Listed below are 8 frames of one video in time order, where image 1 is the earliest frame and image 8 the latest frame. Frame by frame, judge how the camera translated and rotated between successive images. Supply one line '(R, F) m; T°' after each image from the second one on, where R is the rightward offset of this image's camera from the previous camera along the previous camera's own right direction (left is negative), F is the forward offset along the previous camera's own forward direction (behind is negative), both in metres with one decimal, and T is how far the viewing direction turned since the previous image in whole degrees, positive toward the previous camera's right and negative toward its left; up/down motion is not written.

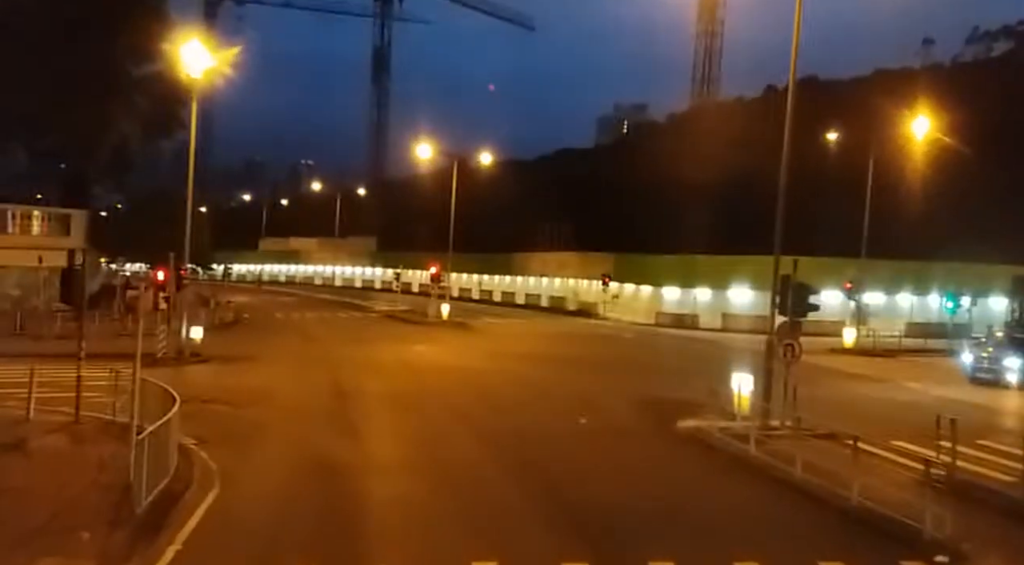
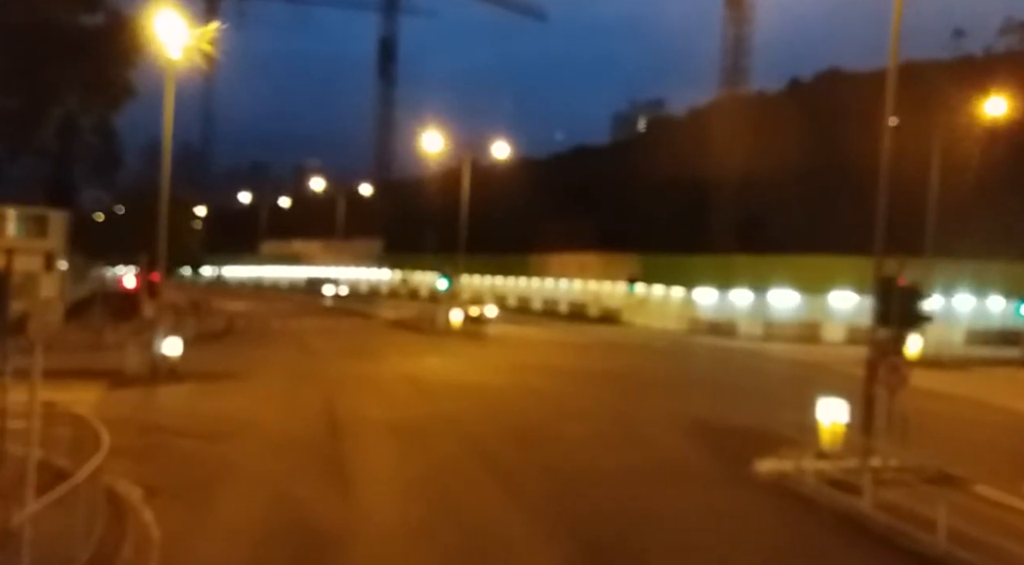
(-0.4, +3.7) m; 0°
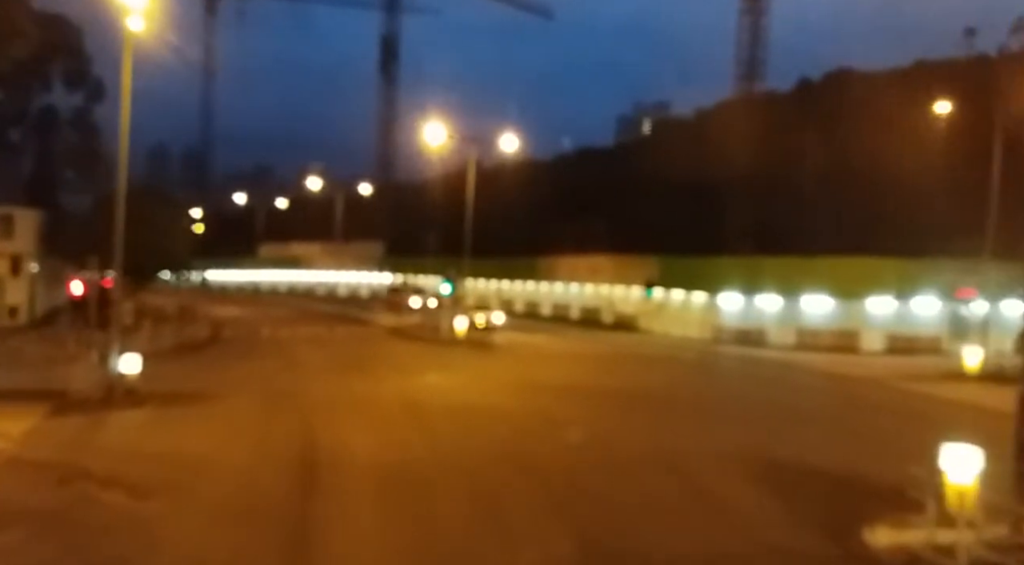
(-0.2, +3.6) m; 0°
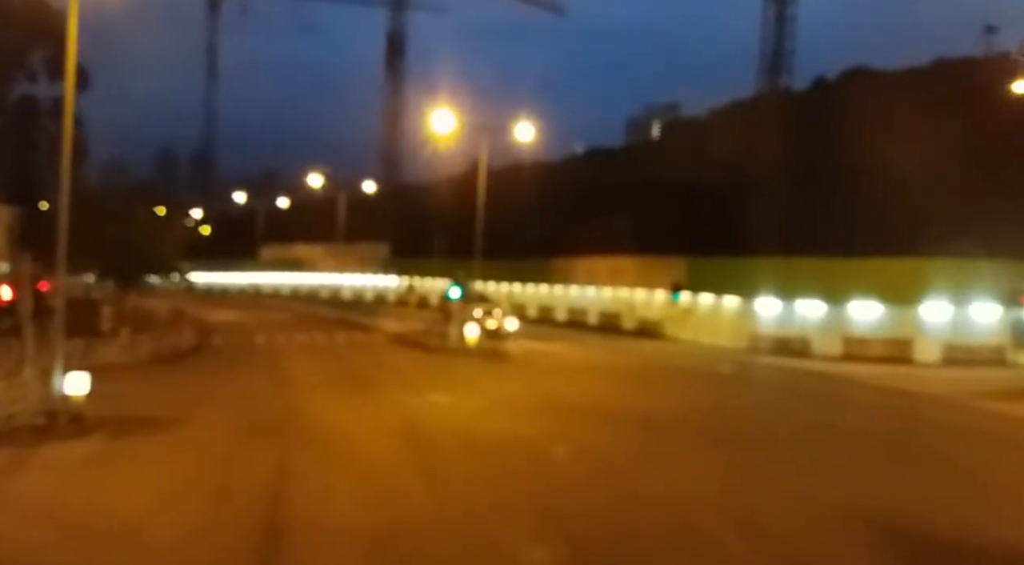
(-0.3, +3.8) m; 0°
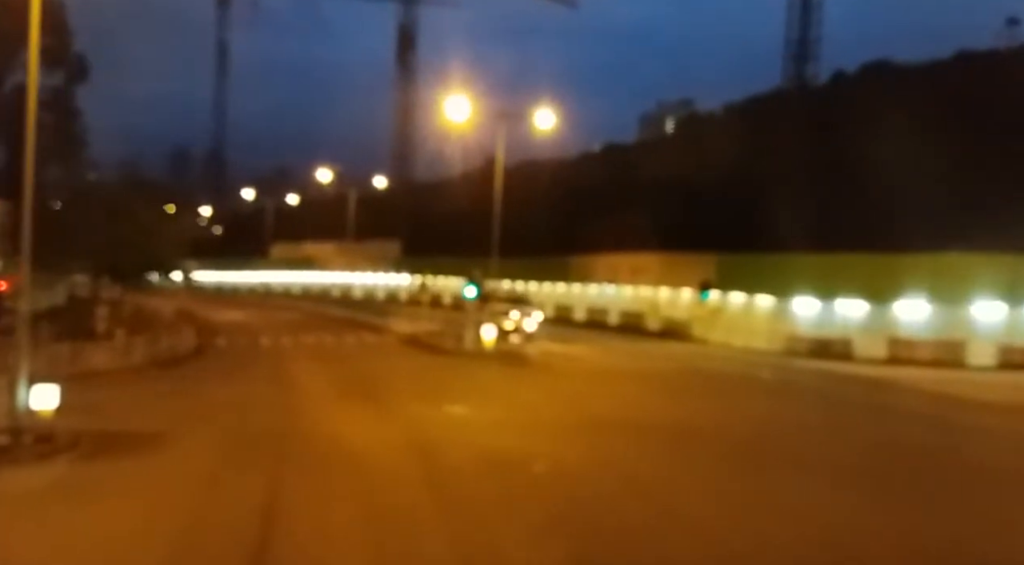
(-0.3, +2.4) m; -1°
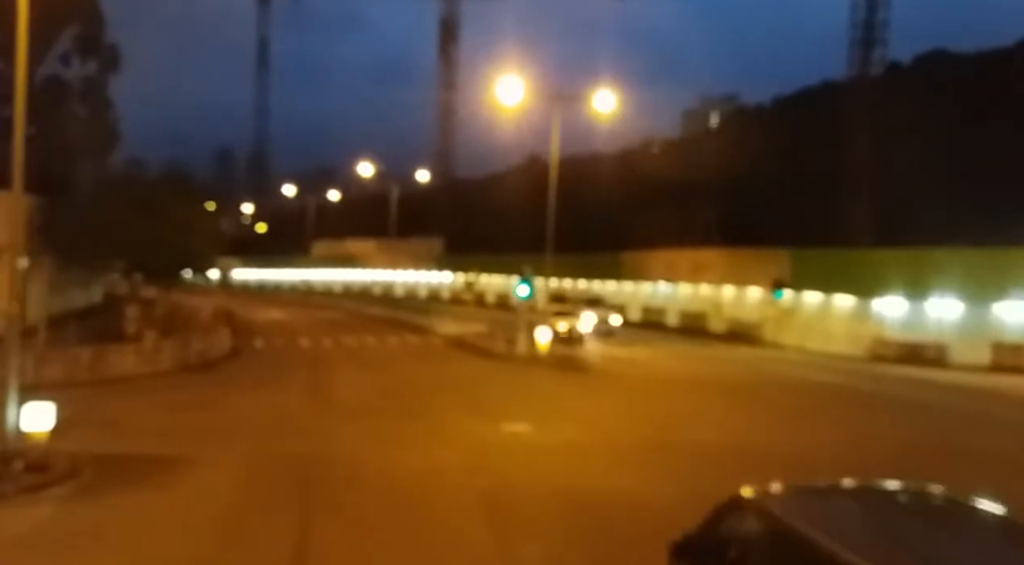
(-0.5, +2.8) m; -2°
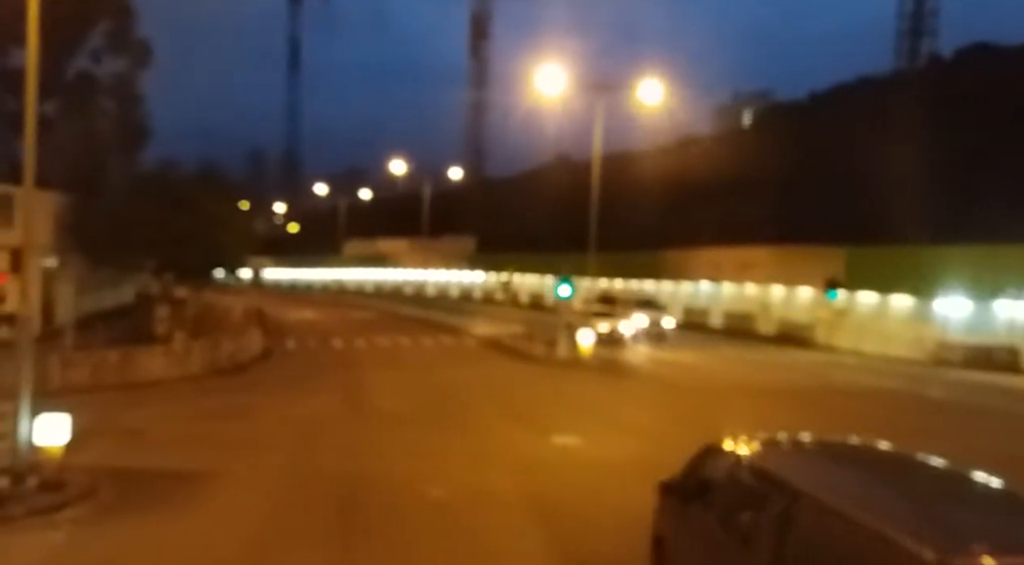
(-0.4, +1.4) m; -2°
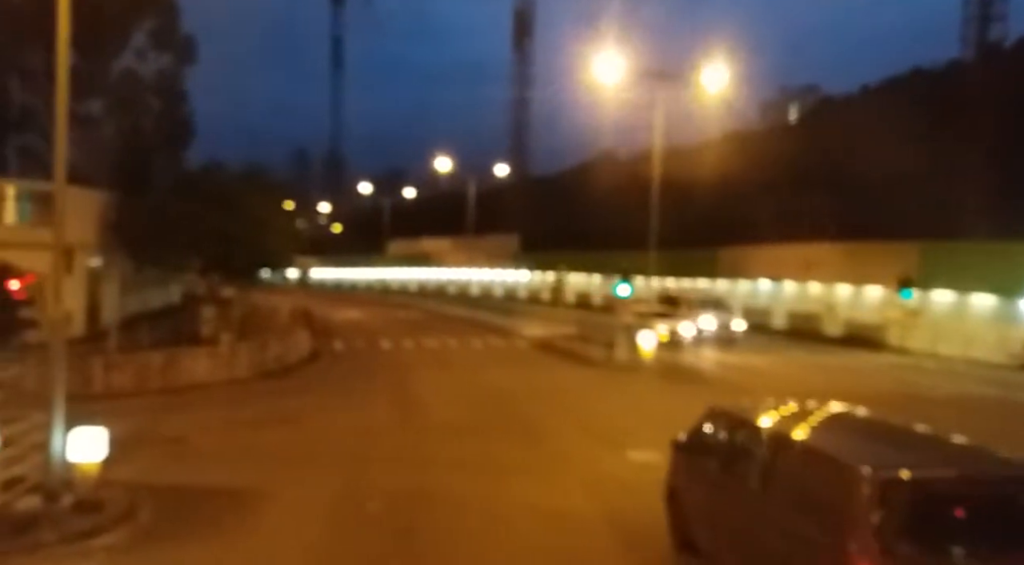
(-0.5, +1.3) m; -2°
